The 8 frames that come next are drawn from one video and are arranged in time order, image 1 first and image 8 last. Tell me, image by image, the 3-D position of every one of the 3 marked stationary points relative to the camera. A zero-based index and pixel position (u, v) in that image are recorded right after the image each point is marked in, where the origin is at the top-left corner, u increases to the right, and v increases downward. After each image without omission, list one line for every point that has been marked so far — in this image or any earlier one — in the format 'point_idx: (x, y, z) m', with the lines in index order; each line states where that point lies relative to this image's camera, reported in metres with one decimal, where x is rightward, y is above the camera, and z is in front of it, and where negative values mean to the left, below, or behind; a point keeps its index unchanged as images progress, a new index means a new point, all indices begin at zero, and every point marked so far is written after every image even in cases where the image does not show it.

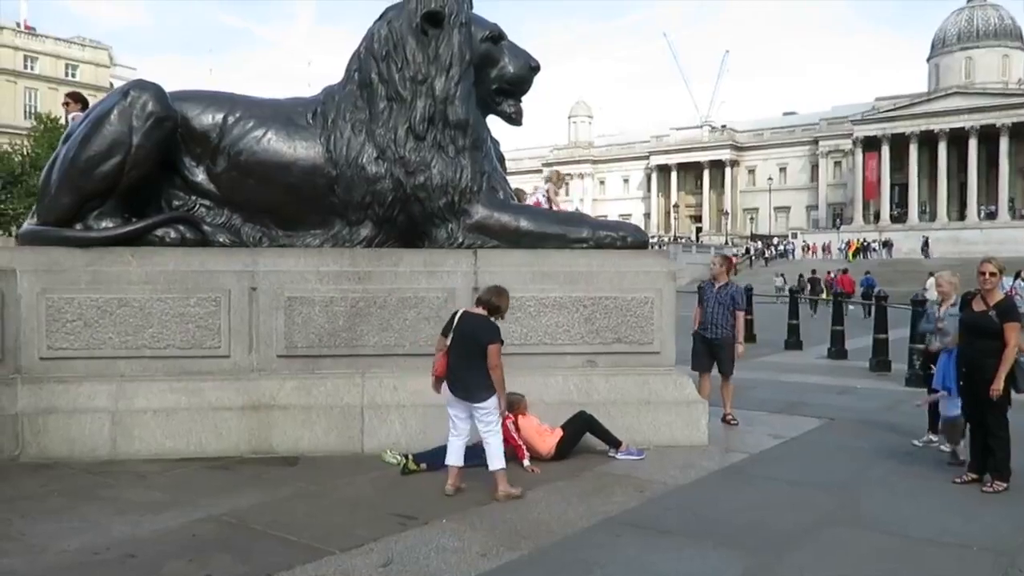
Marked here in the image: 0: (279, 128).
0: (-1.7, +1.2, +6.3) m
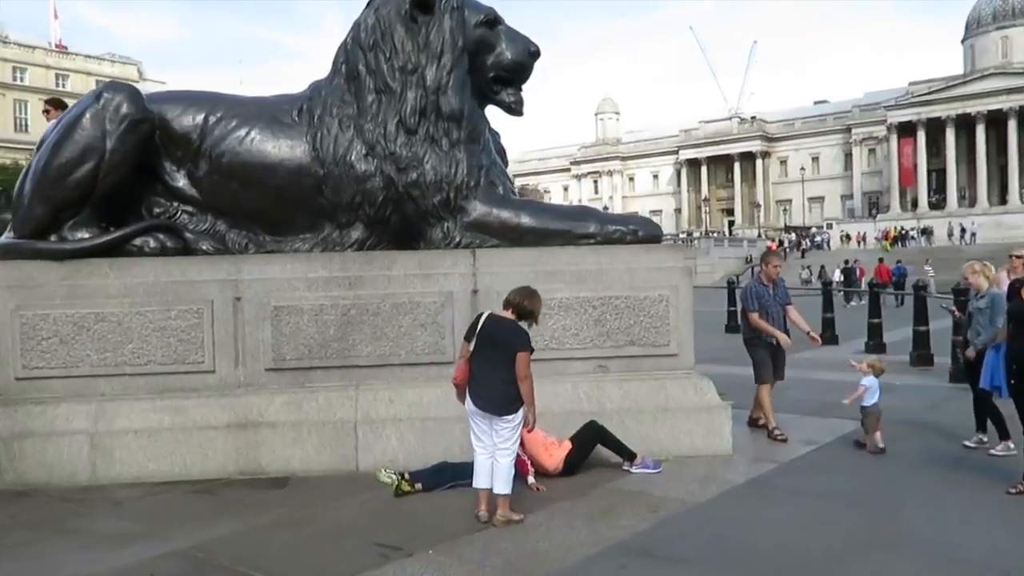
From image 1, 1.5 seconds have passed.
0: (-1.7, +1.1, +6.0) m
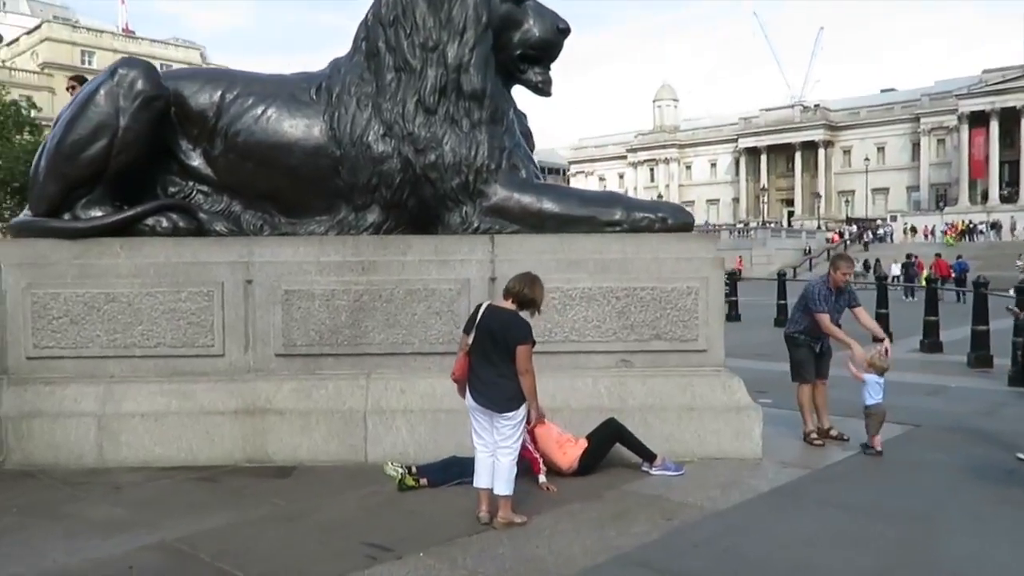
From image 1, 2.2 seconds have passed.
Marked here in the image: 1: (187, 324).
0: (-1.6, +1.2, +5.8) m
1: (-2.1, -0.2, +5.4) m
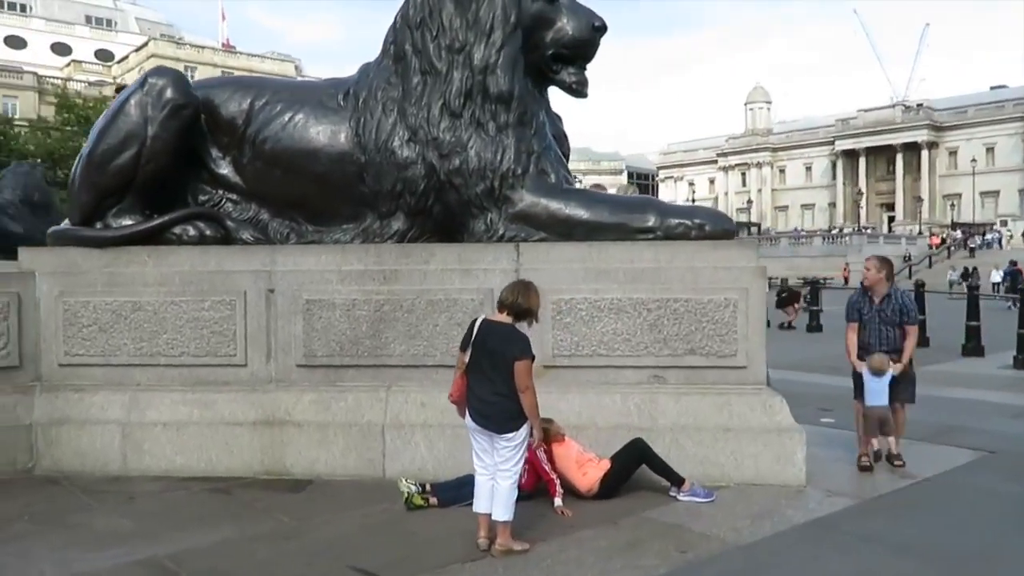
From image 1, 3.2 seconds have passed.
0: (-1.4, +1.2, +5.7) m
1: (-1.9, -0.3, +5.4) m
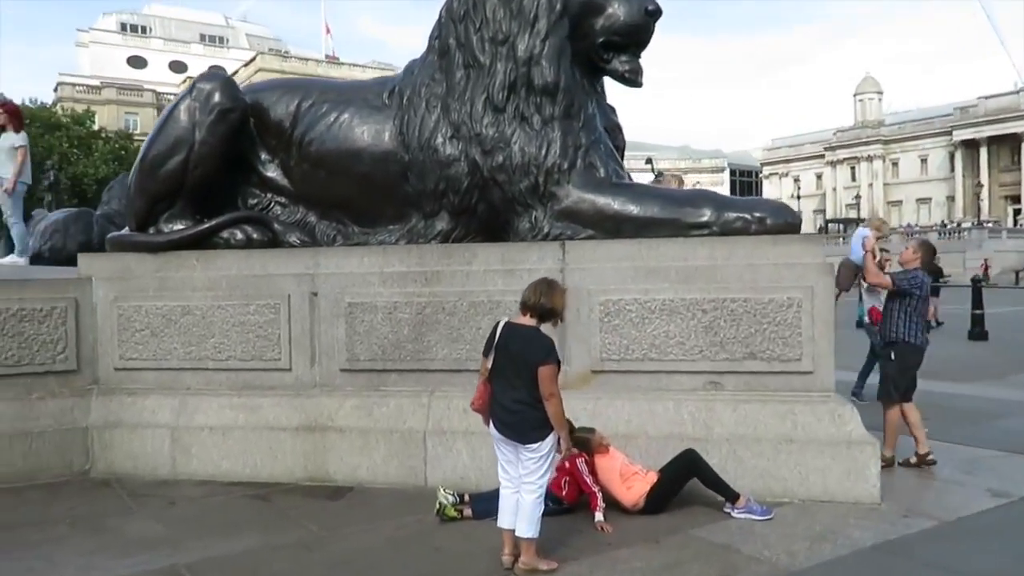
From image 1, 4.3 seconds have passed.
0: (-1.1, +1.2, +5.6) m
1: (-1.6, -0.3, +5.3) m
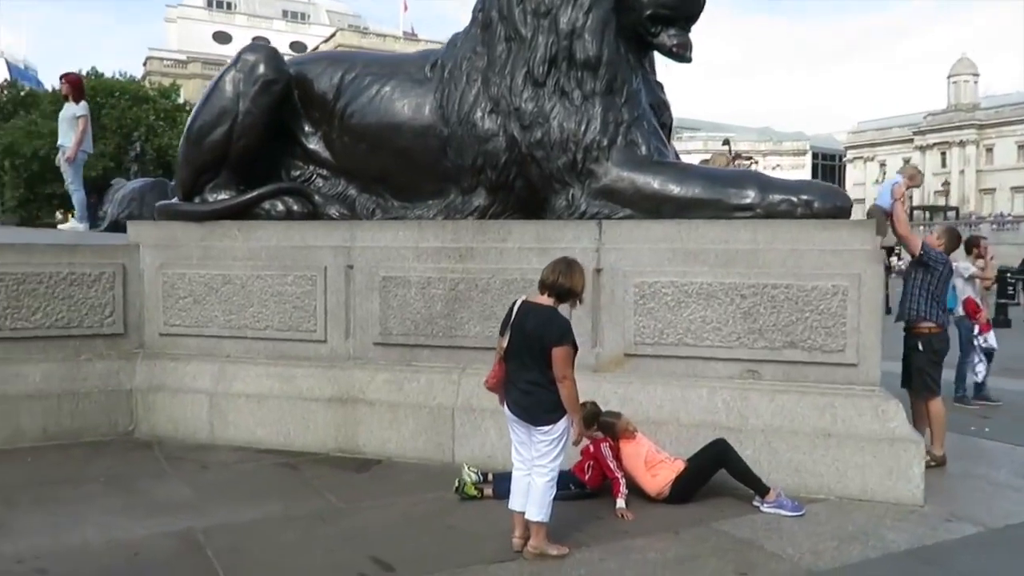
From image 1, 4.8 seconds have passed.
0: (-0.8, +1.3, +5.6) m
1: (-1.4, -0.1, +5.4) m
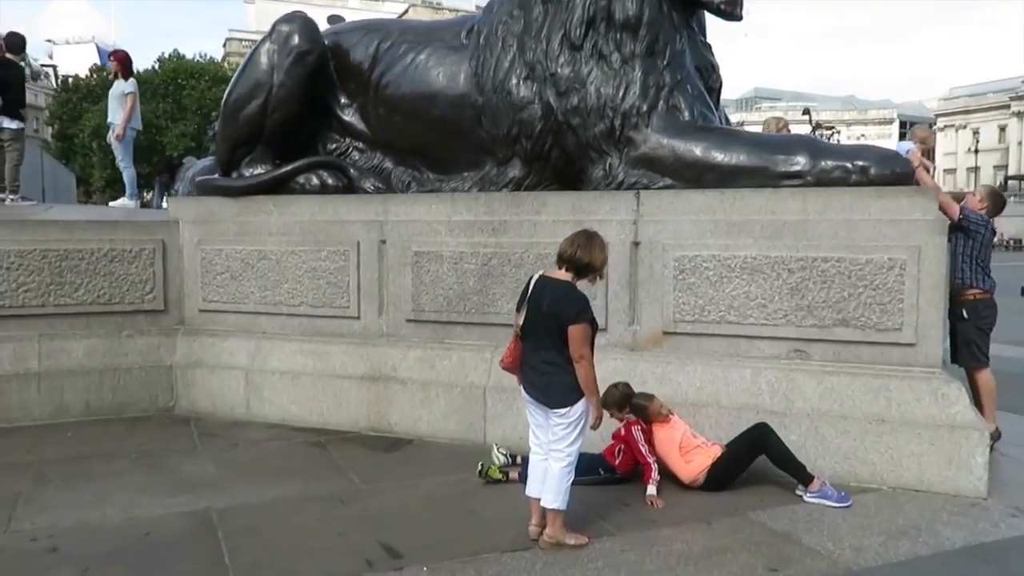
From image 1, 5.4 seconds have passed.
0: (-0.5, +1.5, +5.4) m
1: (-1.2, 0.0, +5.3) m
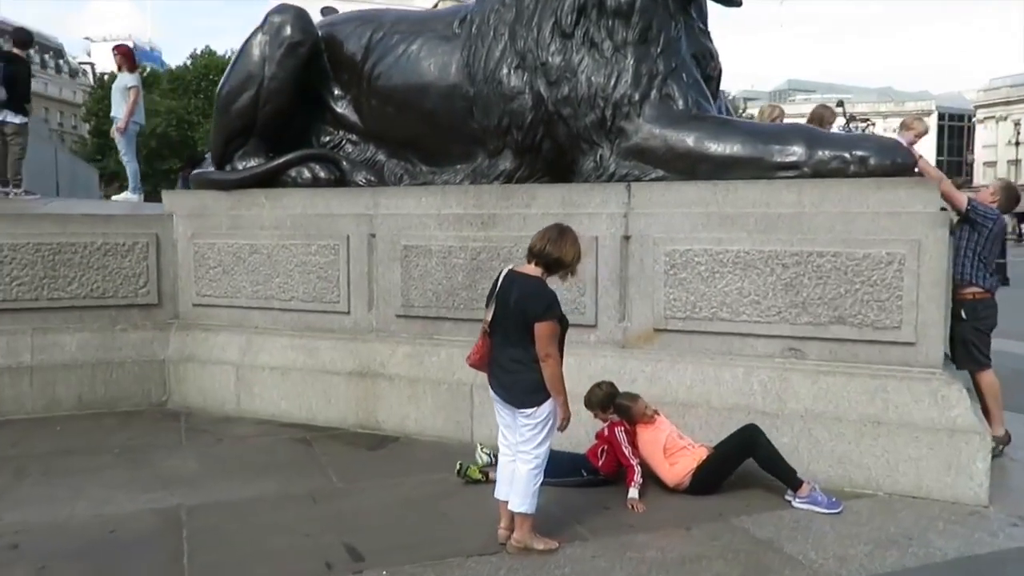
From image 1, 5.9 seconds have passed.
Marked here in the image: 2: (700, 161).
0: (-0.6, +1.5, +5.3) m
1: (-1.2, +0.1, +5.2) m
2: (+1.0, +0.7, +4.4) m
